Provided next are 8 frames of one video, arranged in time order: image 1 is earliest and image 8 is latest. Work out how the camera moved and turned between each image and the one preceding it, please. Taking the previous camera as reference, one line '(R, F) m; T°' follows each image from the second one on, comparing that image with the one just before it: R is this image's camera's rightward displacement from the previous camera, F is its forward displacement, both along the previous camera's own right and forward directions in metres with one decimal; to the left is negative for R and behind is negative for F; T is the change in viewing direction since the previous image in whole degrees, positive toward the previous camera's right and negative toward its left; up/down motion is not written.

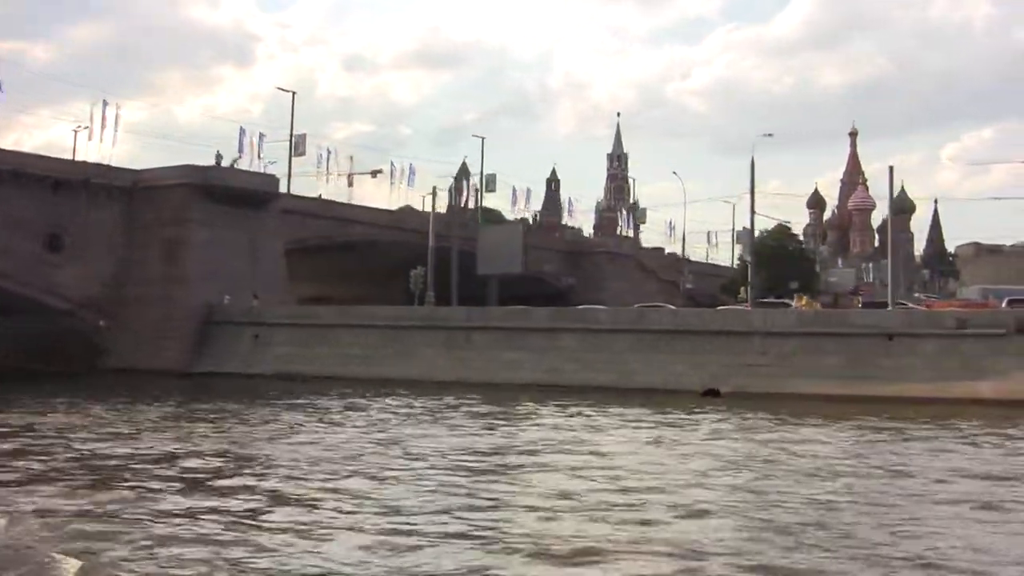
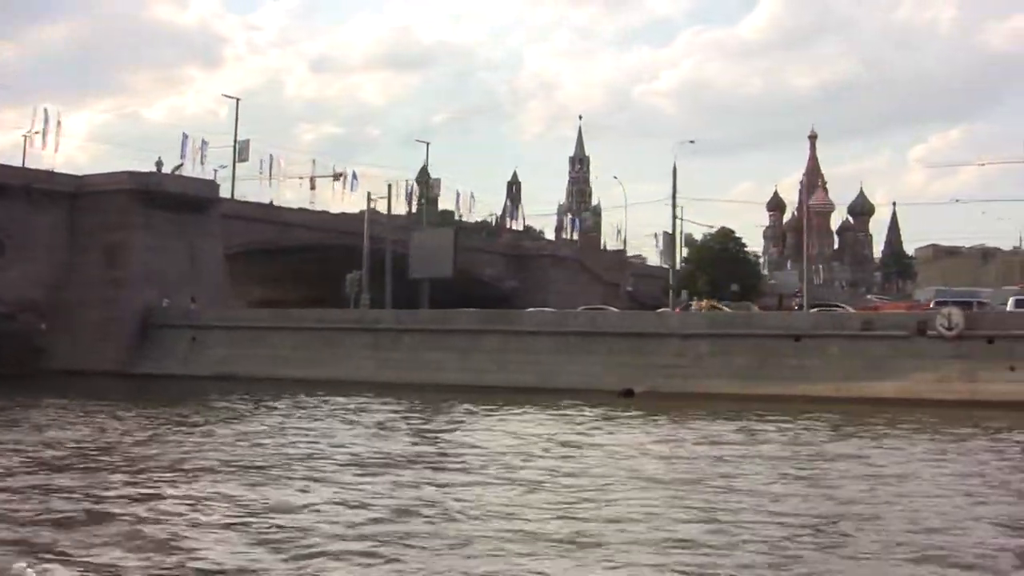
(+1.3, -0.6) m; +2°
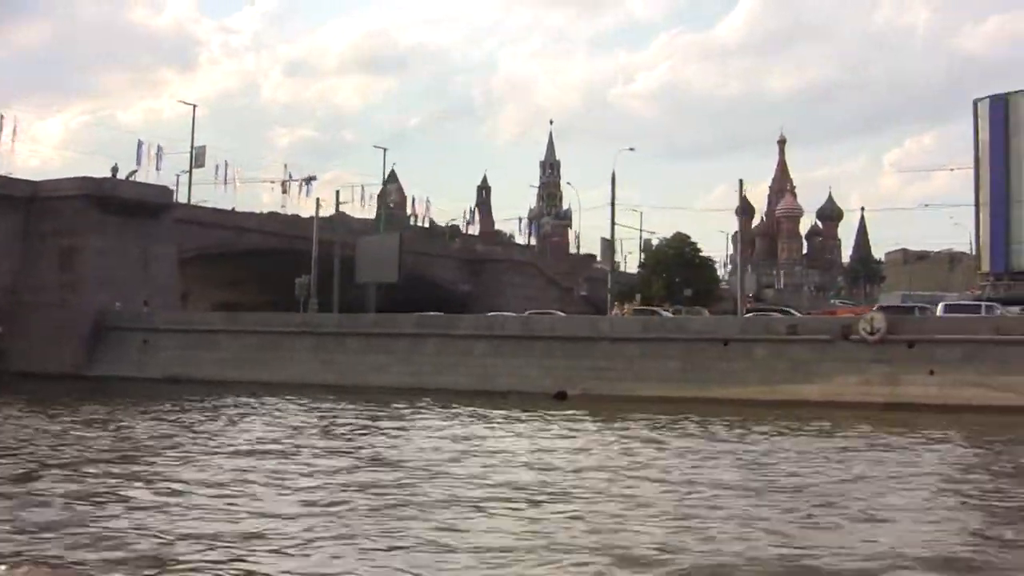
(+1.1, -0.6) m; +1°
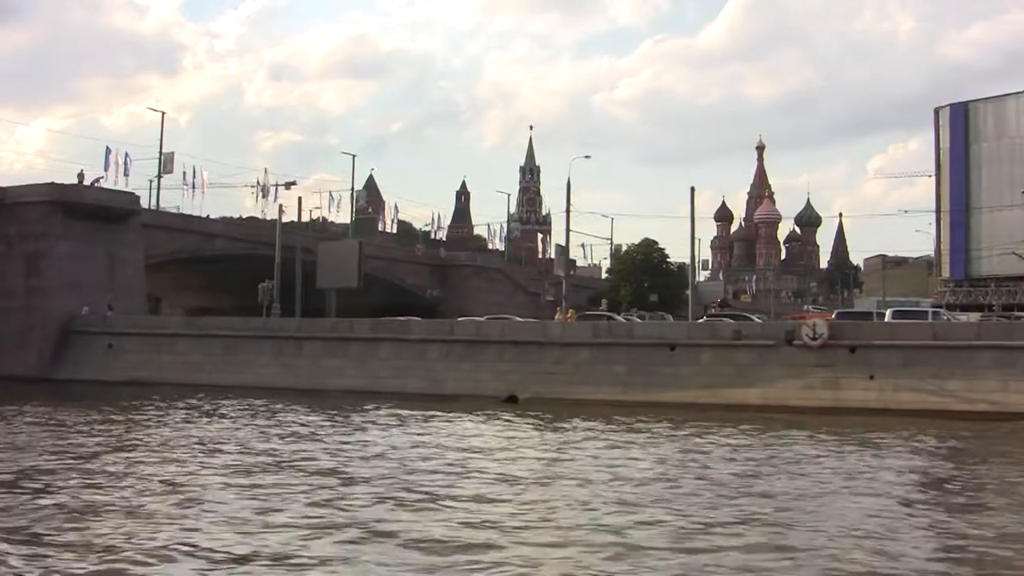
(+0.9, -0.4) m; +1°
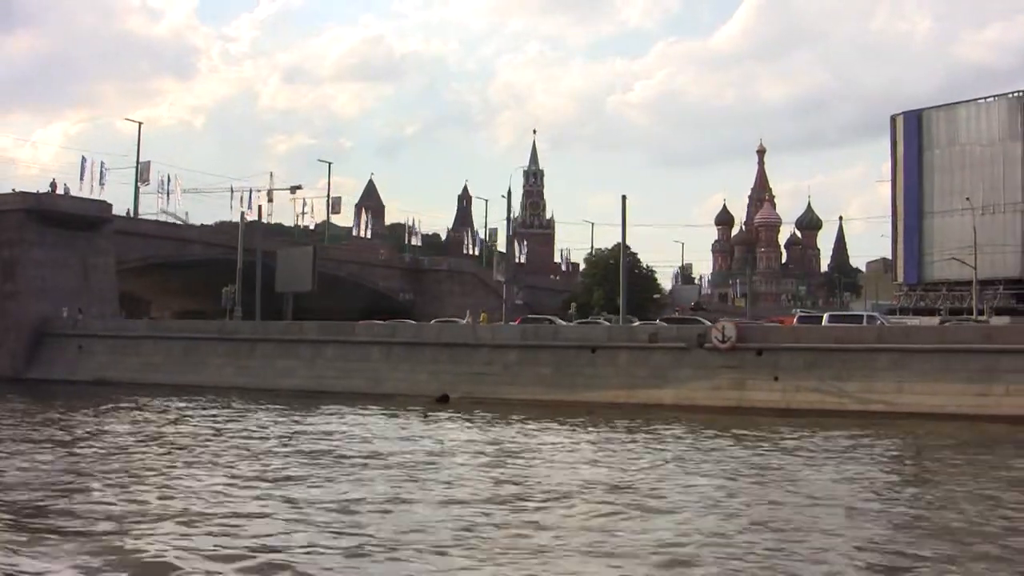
(+2.4, -1.3) m; -1°
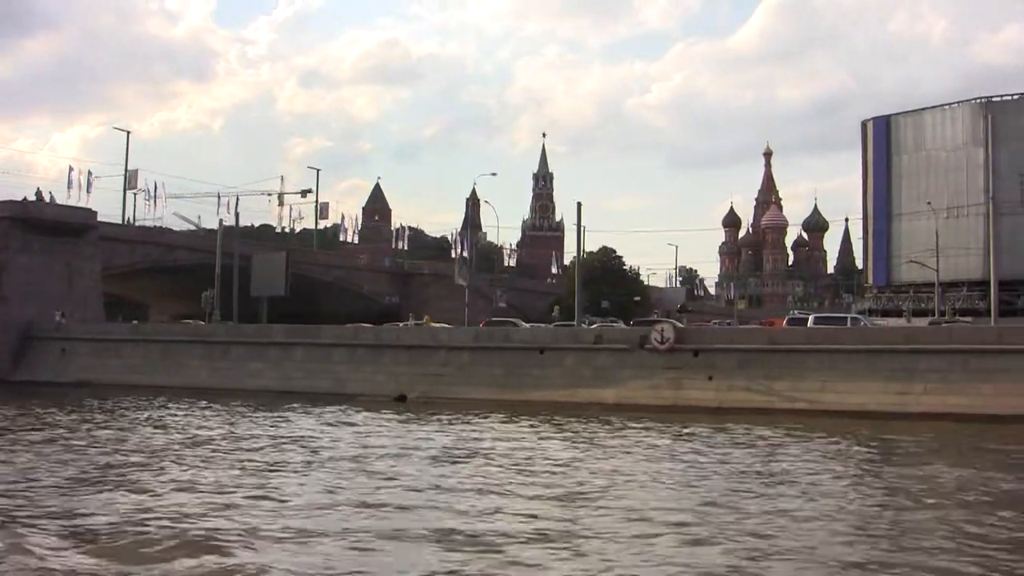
(+1.9, -1.1) m; -1°
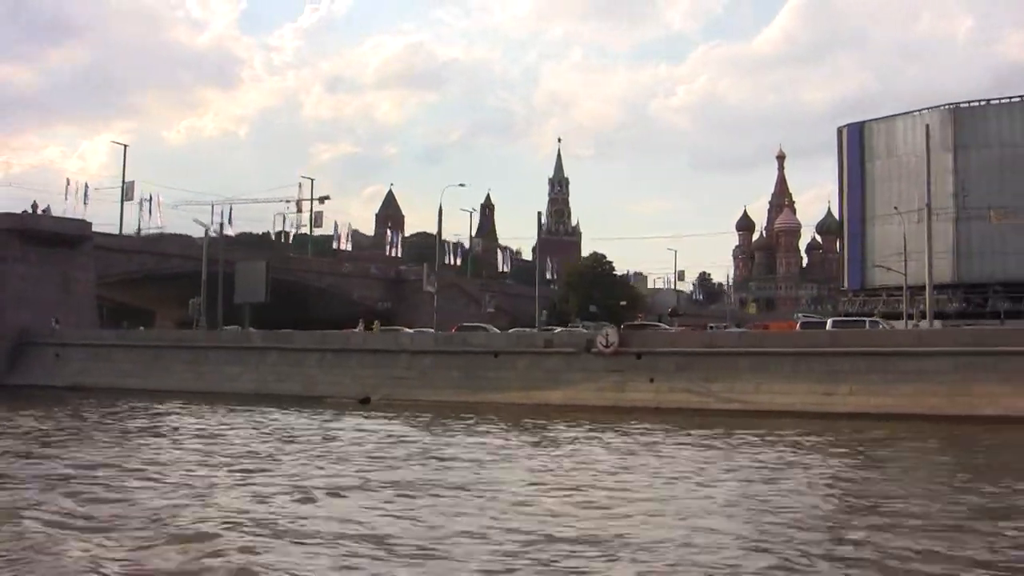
(+2.1, -1.3) m; -1°
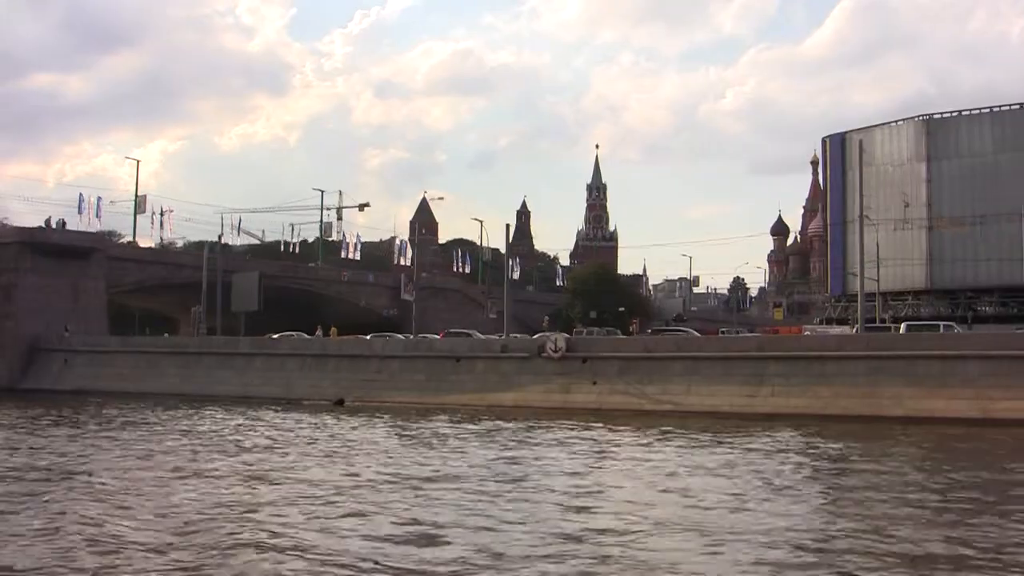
(+2.9, -1.8) m; -3°
